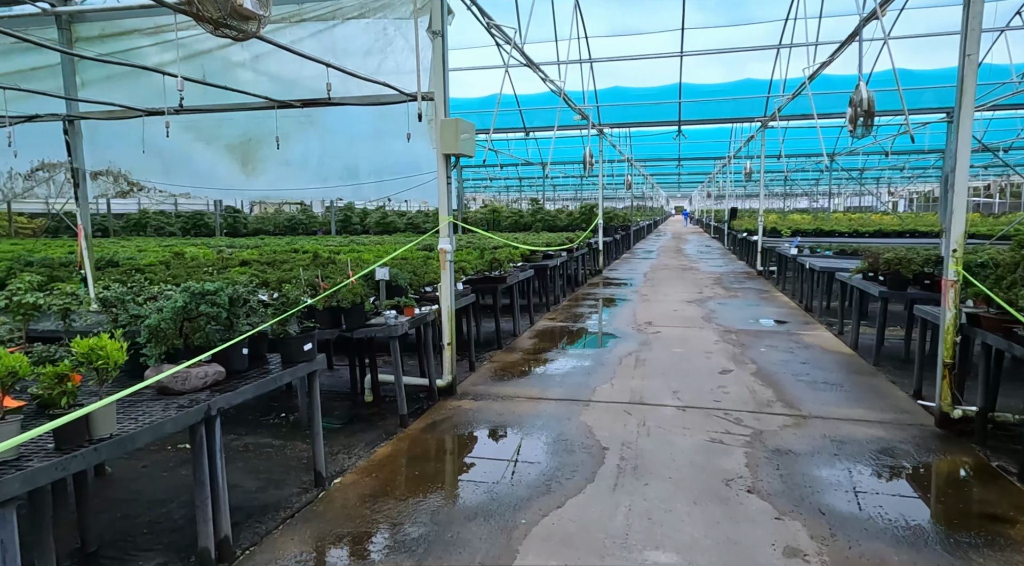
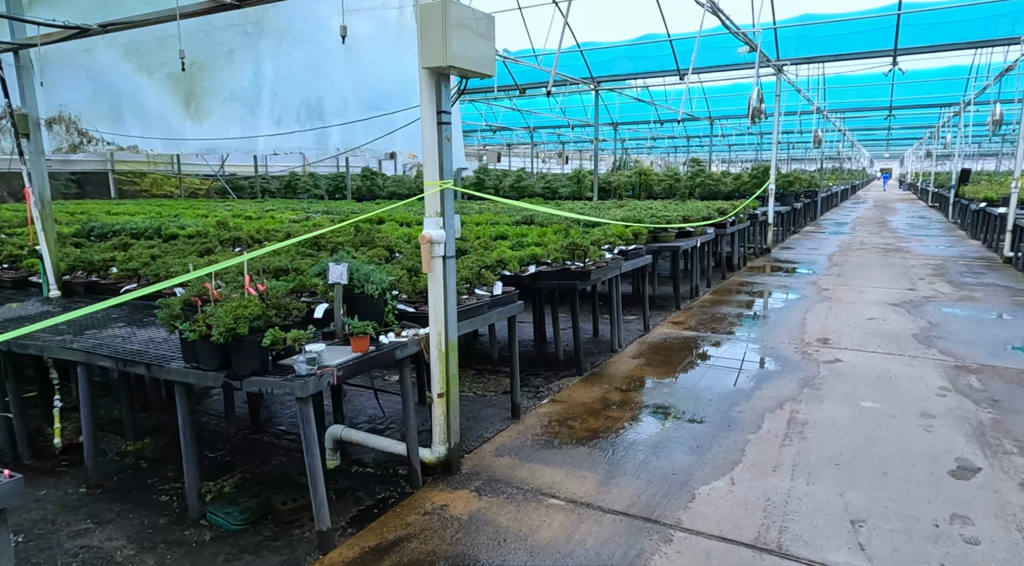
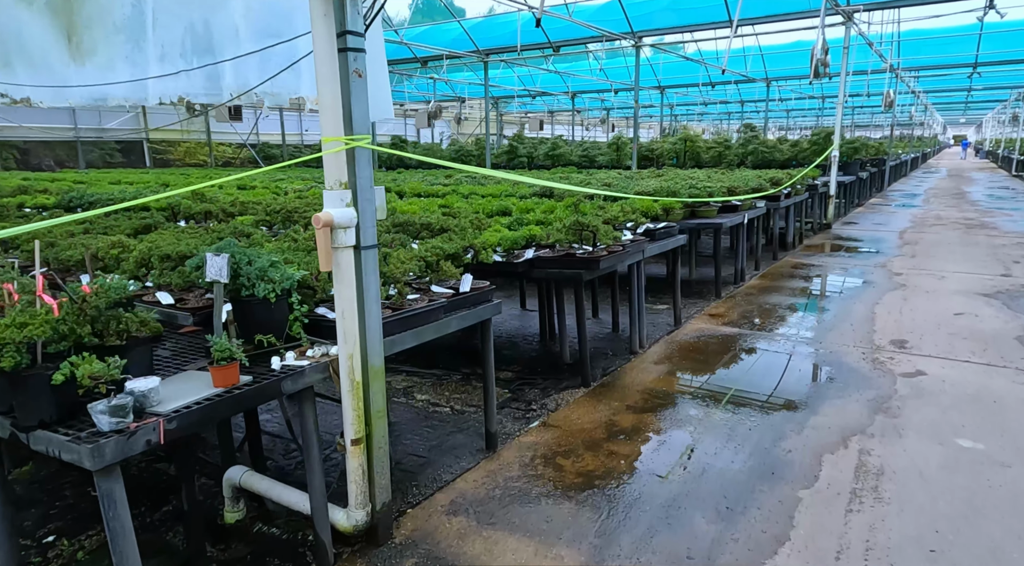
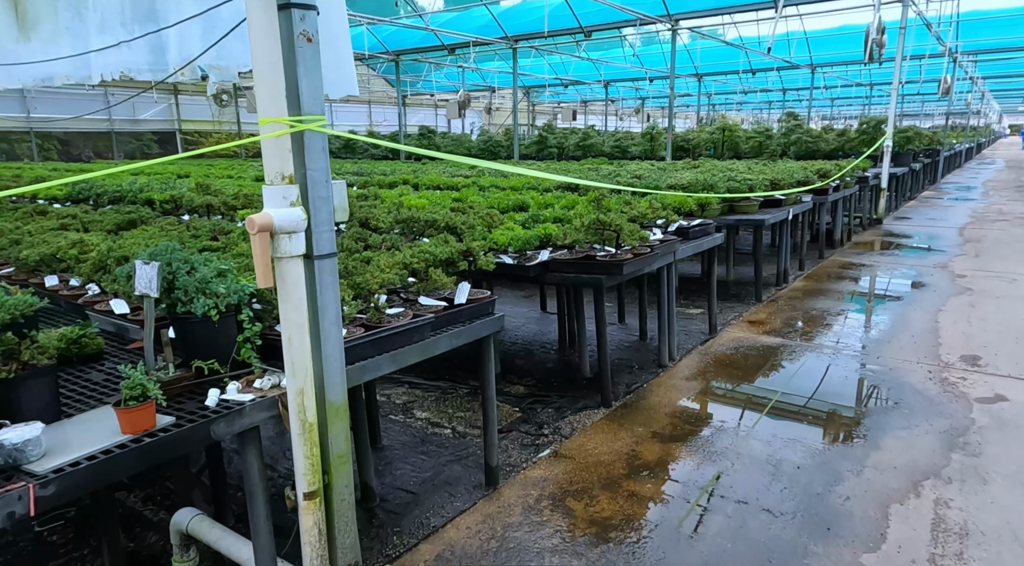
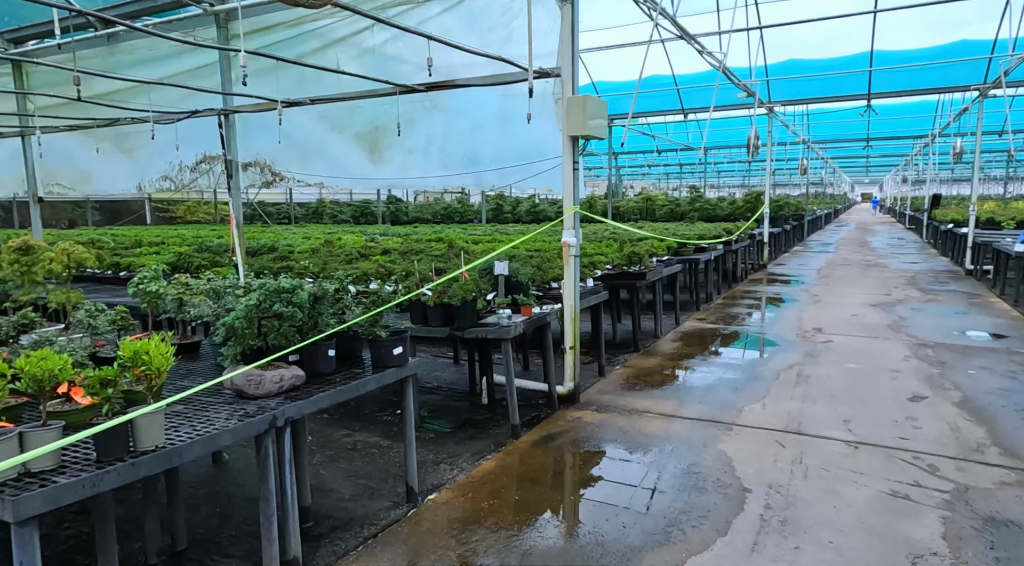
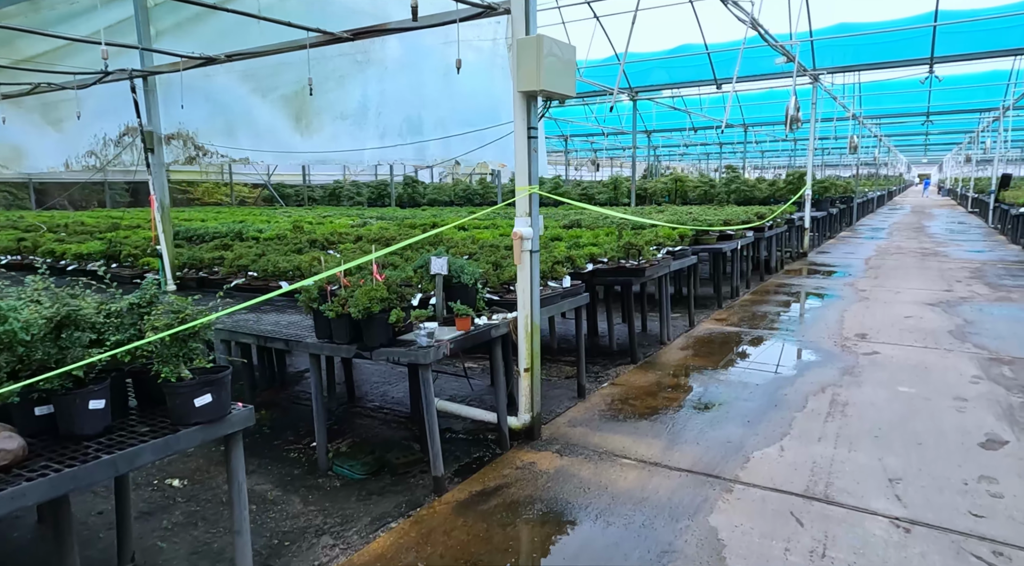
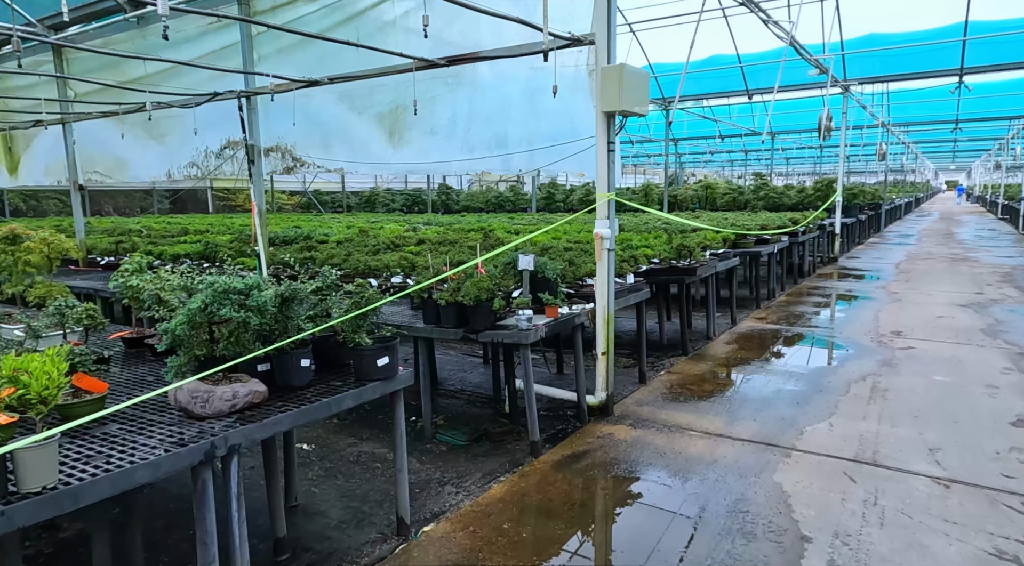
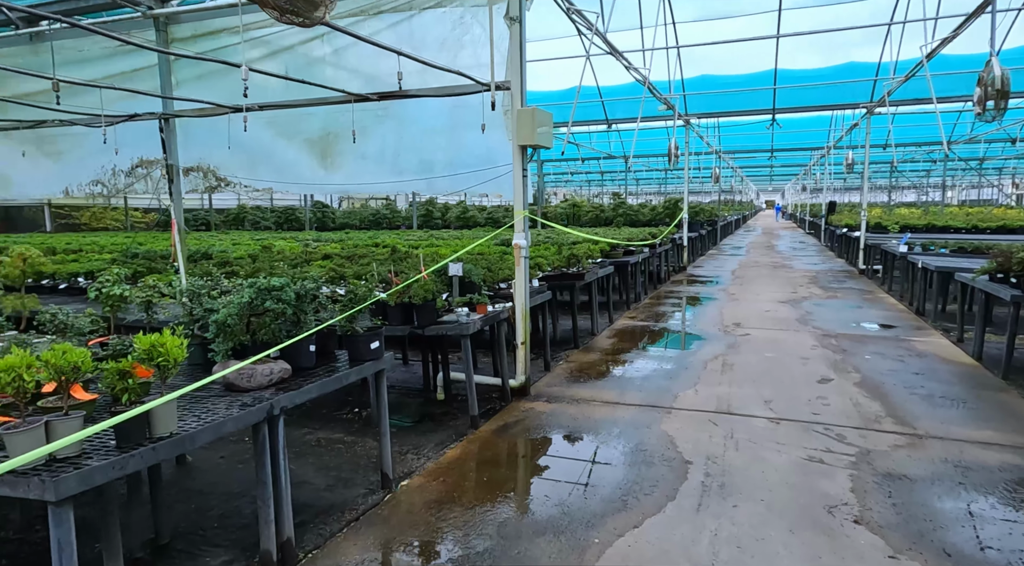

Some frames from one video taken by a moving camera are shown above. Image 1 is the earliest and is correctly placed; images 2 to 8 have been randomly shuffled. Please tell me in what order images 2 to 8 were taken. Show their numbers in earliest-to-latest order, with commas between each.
8, 5, 7, 6, 2, 3, 4
